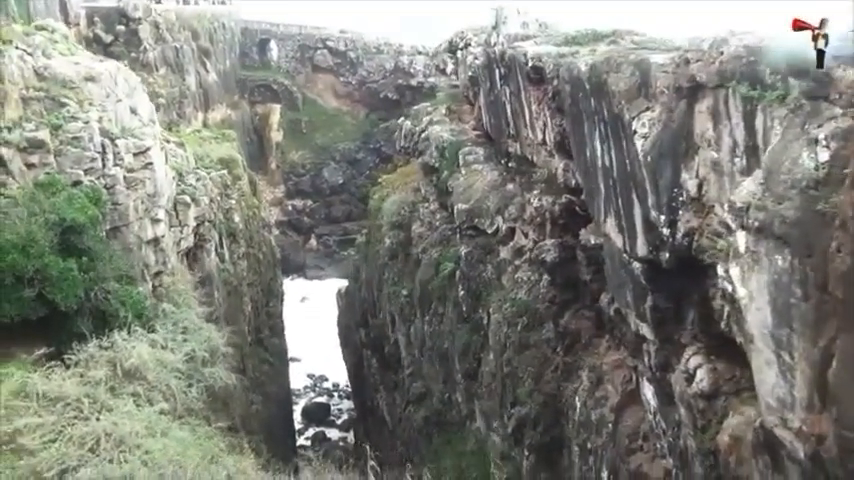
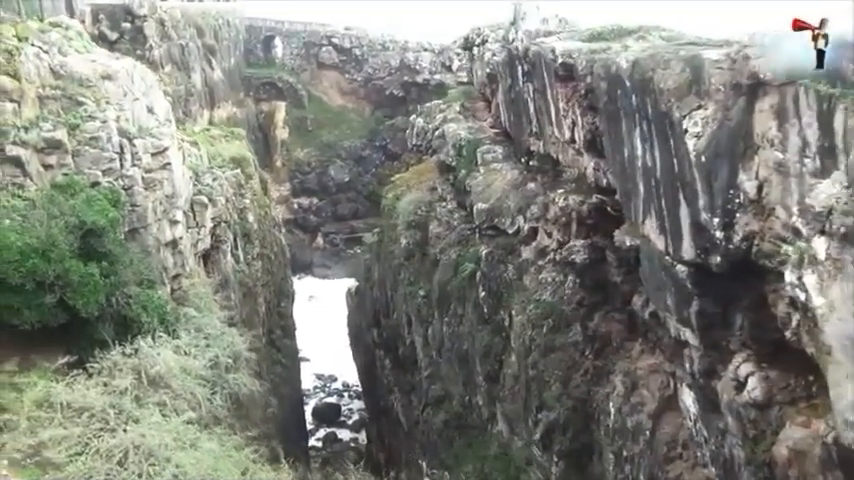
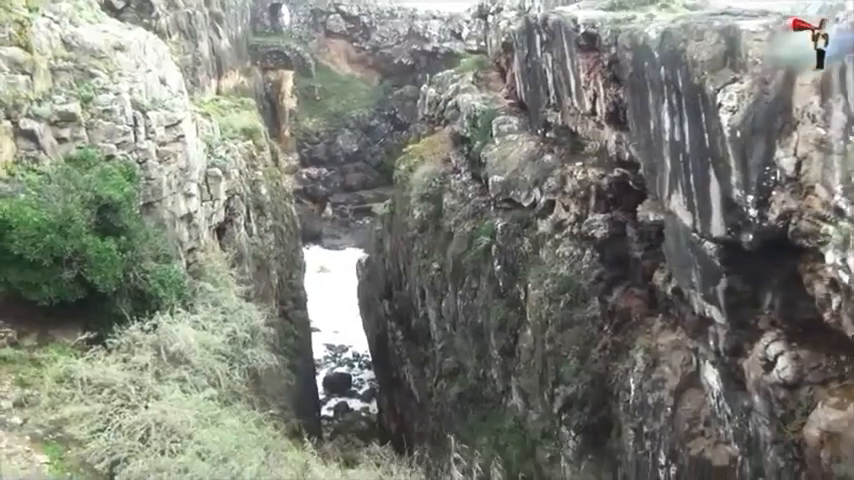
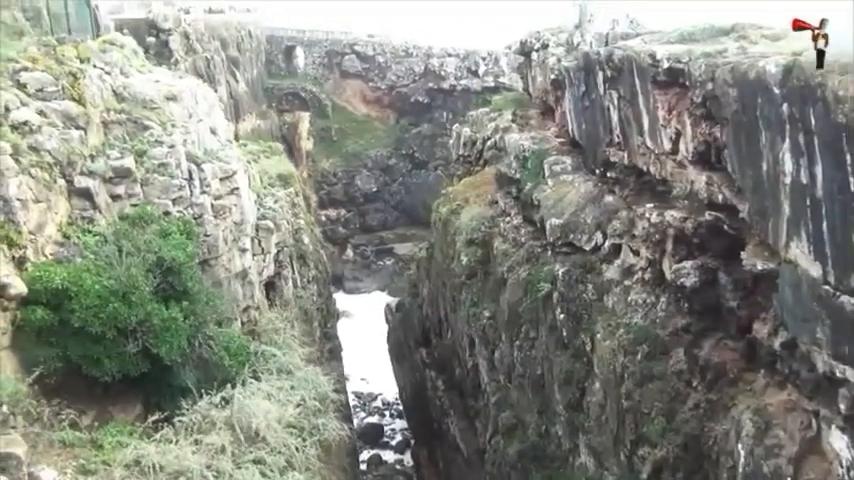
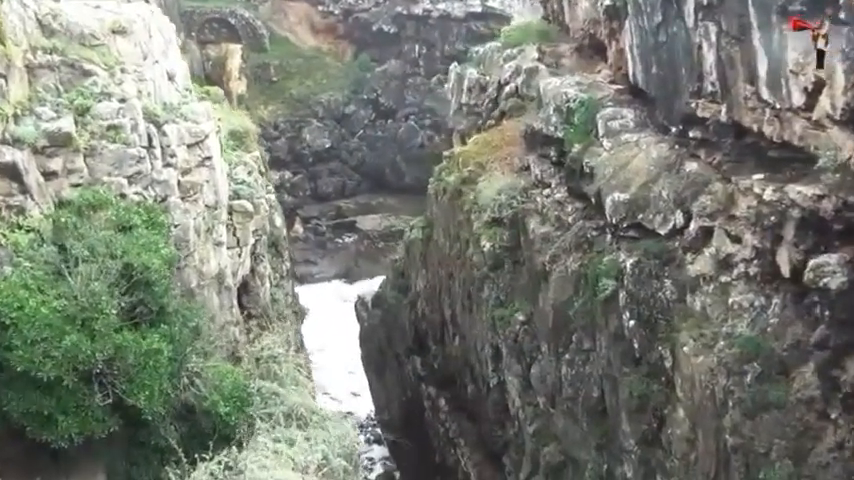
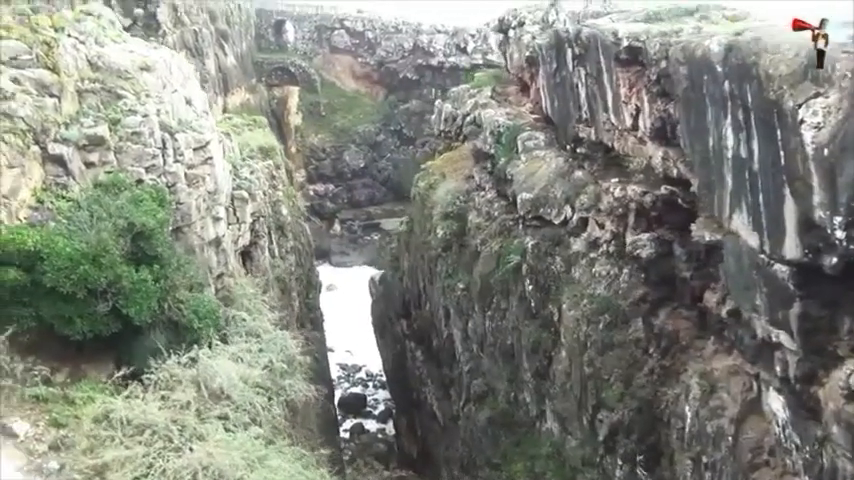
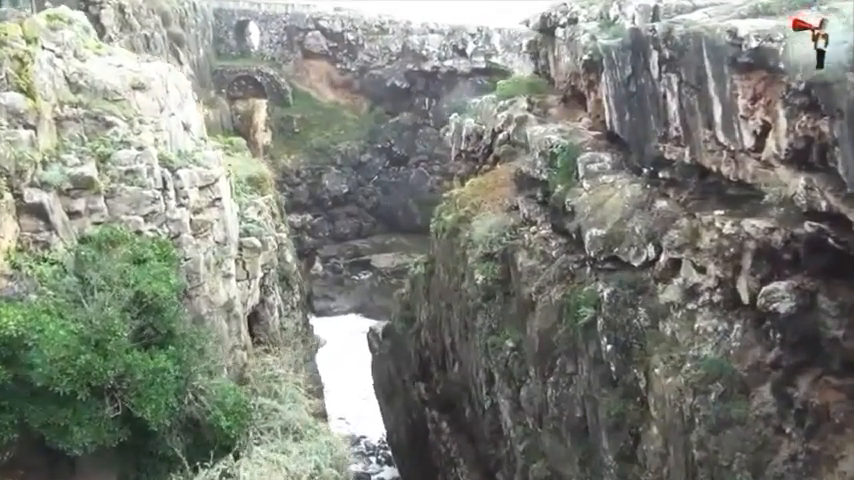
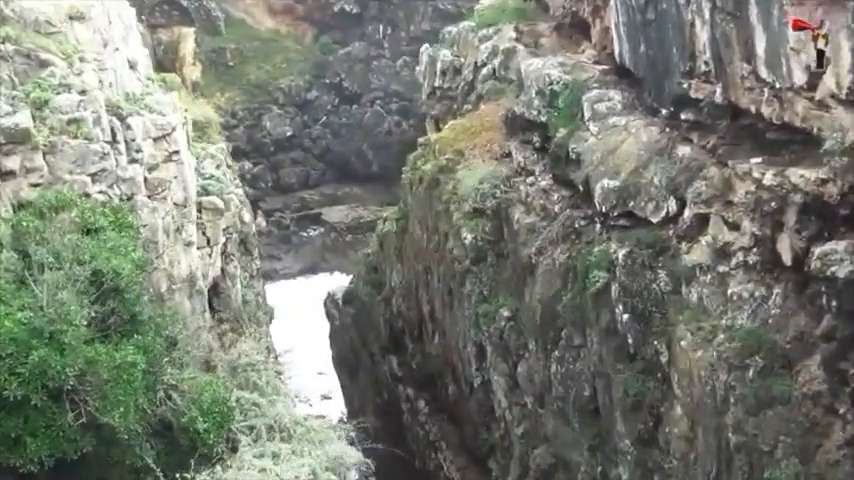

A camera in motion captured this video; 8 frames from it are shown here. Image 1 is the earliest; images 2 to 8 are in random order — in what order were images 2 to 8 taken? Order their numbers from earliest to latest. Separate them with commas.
2, 3, 6, 4, 7, 5, 8
